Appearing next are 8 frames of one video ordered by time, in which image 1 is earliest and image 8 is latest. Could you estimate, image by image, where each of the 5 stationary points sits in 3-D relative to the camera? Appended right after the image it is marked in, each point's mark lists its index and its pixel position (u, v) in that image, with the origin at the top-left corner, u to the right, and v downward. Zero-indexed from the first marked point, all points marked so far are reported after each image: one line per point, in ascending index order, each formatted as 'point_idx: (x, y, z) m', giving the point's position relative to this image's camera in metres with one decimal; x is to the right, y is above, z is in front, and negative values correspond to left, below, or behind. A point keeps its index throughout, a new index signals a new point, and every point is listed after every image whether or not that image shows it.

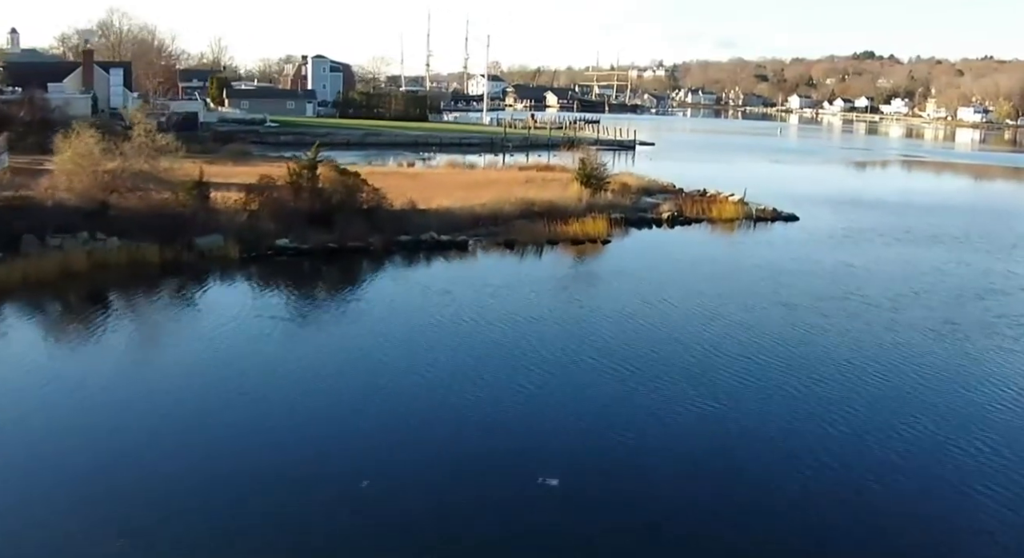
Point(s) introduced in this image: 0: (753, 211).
0: (+5.1, +1.5, +18.8) m
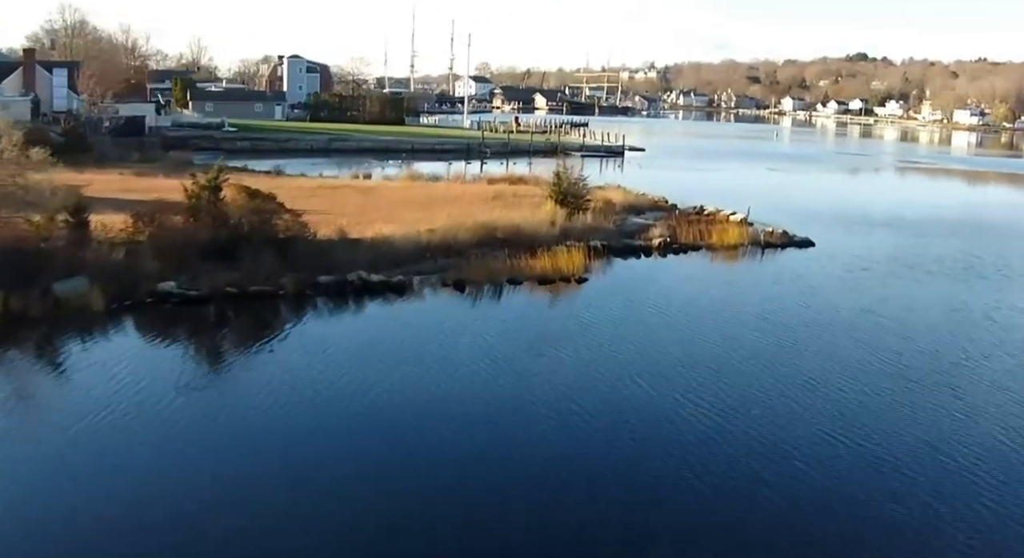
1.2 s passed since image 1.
0: (+4.4, +0.8, +15.9) m
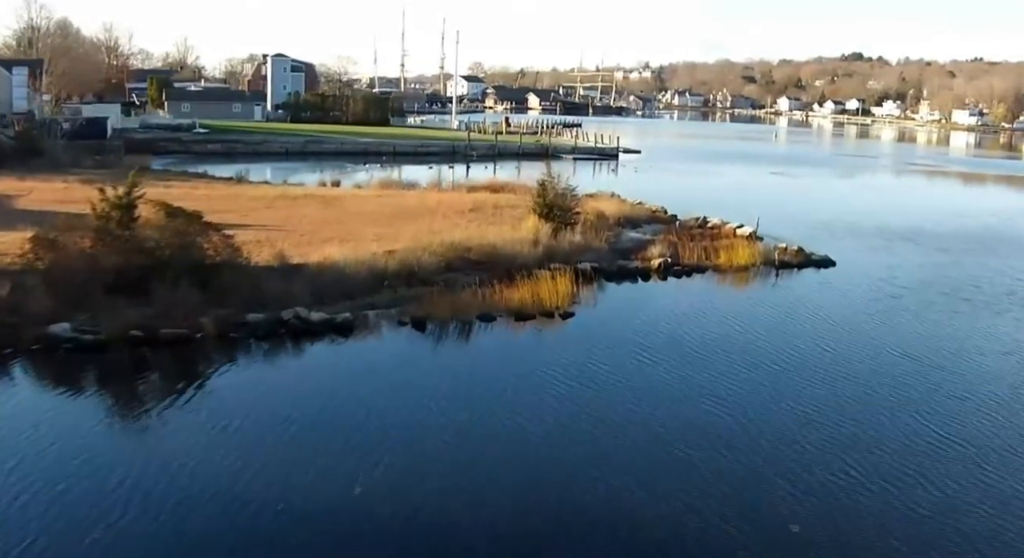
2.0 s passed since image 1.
0: (+4.1, +0.5, +13.9) m
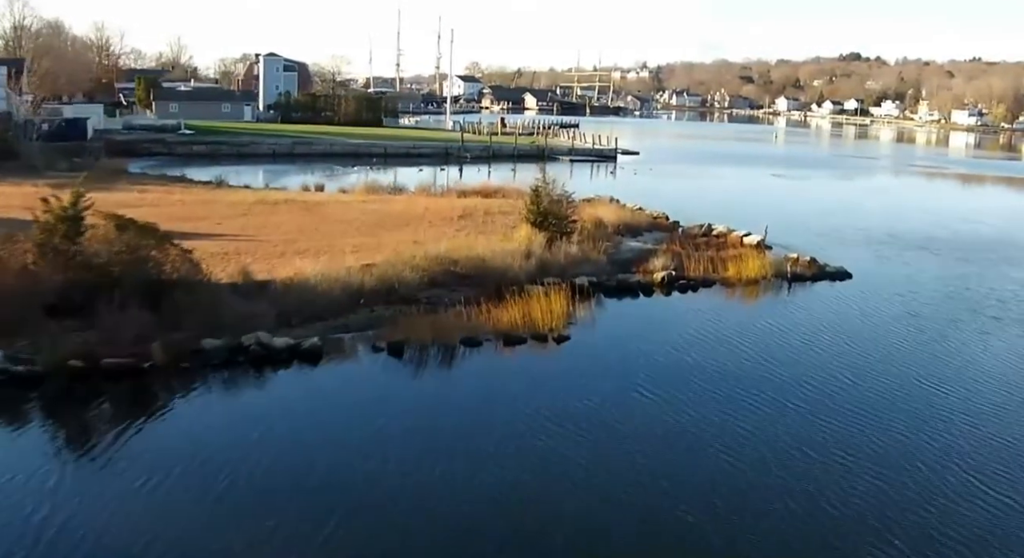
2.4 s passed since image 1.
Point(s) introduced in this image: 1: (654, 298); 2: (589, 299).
0: (+3.9, +0.3, +13.0) m
1: (+1.8, -0.2, +11.2) m
2: (+0.9, -0.2, +10.7) m
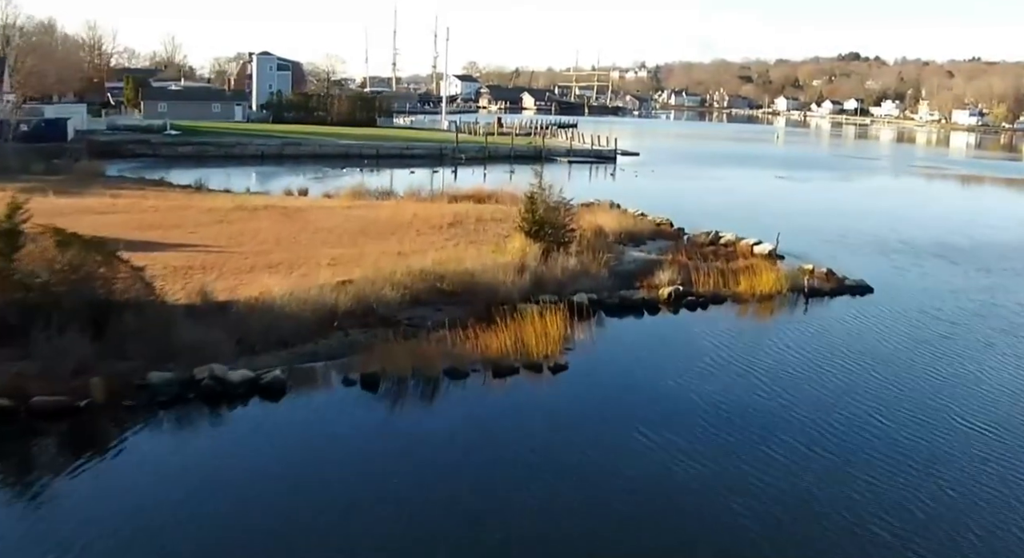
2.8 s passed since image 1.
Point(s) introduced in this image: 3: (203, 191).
0: (+3.8, +0.1, +12.0) m
1: (+1.7, -0.4, +10.2) m
2: (+0.8, -0.4, +9.7) m
3: (-6.4, +1.8, +18.4) m
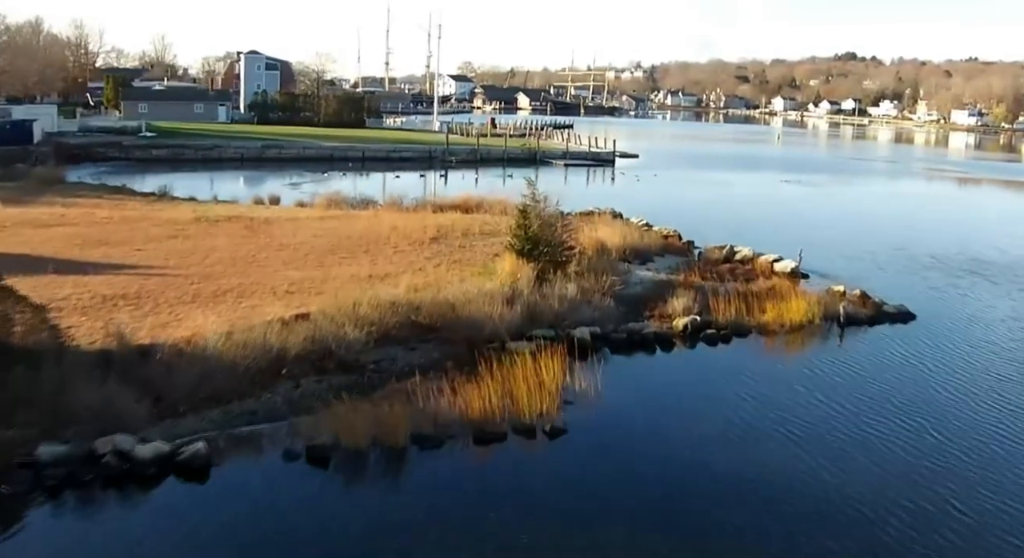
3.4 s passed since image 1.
0: (+3.7, -0.2, +10.4) m
1: (+1.6, -0.7, +8.6) m
2: (+0.7, -0.7, +8.2) m
3: (-6.5, +1.5, +16.8) m
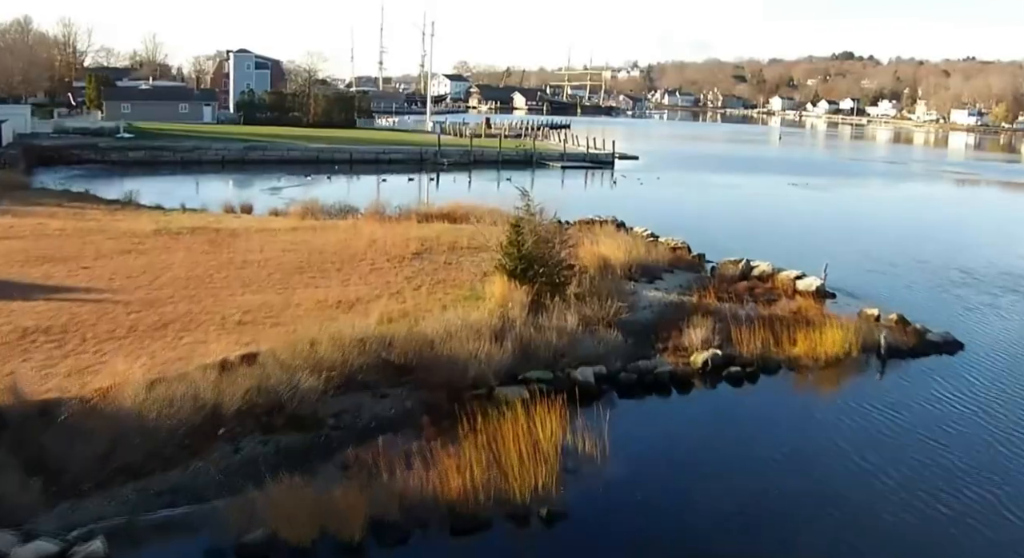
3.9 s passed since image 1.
0: (+3.6, -0.5, +9.1) m
1: (+1.5, -1.0, +7.3) m
2: (+0.7, -1.0, +6.9) m
3: (-6.7, +1.2, +15.5) m
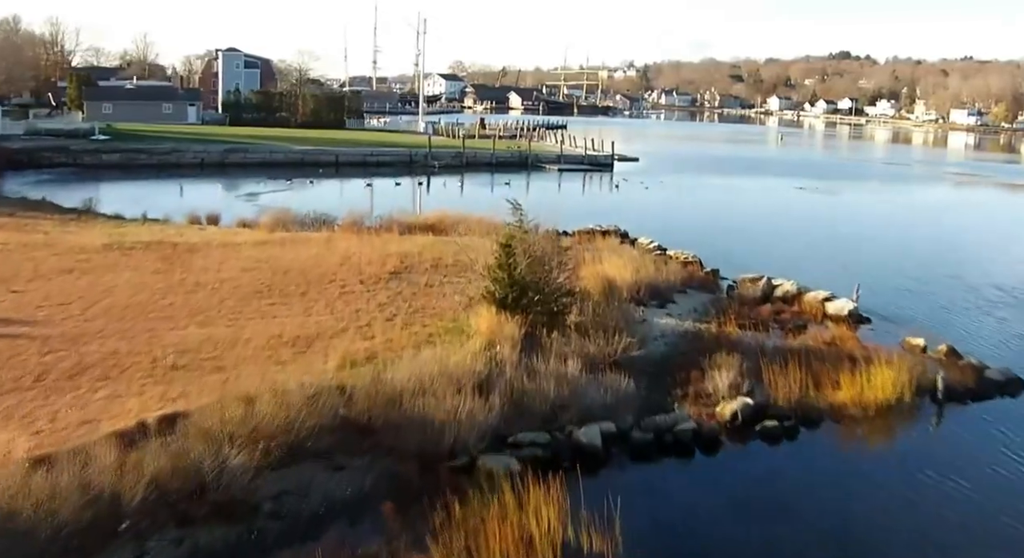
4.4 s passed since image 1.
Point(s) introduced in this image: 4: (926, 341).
0: (+3.5, -0.7, +7.8) m
1: (+1.4, -1.2, +6.0) m
2: (+0.6, -1.2, +5.6) m
3: (-6.8, +1.0, +14.1) m
4: (+4.2, -0.6, +9.0) m
